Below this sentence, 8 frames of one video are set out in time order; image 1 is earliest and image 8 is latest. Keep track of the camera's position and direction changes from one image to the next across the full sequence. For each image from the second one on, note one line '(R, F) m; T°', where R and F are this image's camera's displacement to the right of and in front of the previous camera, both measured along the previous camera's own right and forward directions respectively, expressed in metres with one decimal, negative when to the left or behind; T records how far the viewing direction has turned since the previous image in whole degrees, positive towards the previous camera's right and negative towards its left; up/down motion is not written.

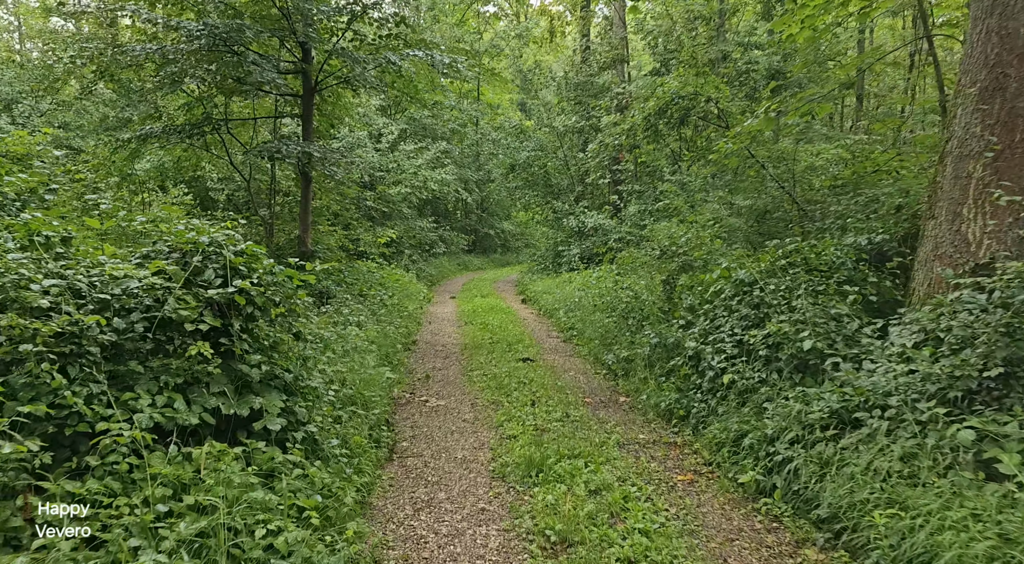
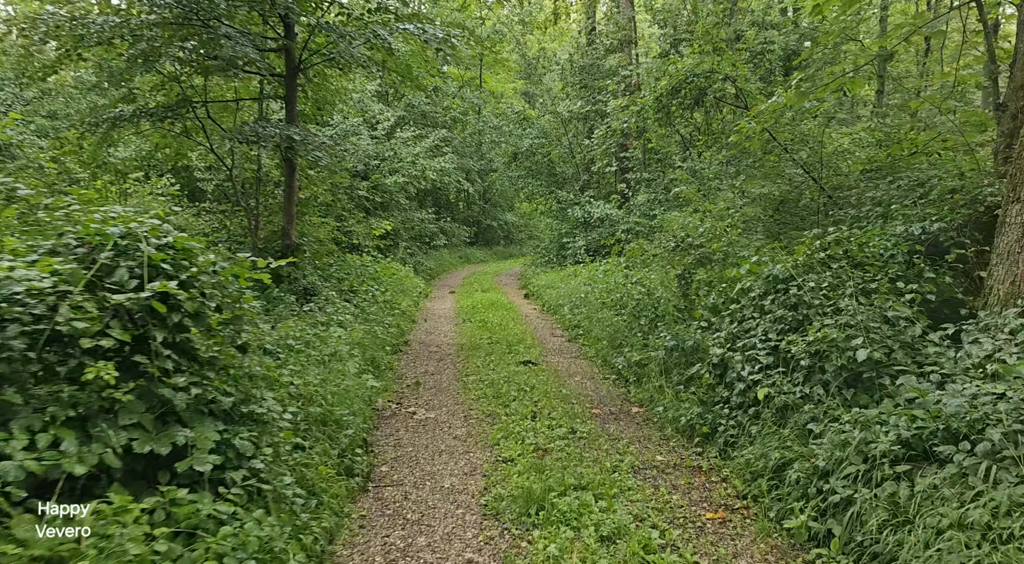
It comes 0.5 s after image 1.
(+0.1, +1.0) m; 0°
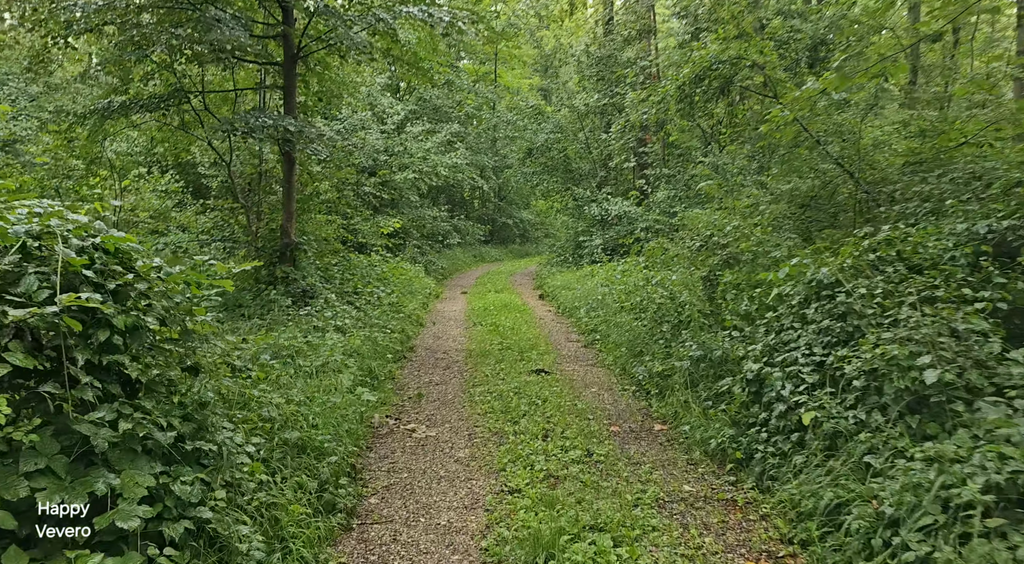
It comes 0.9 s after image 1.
(+0.1, +0.8) m; -1°
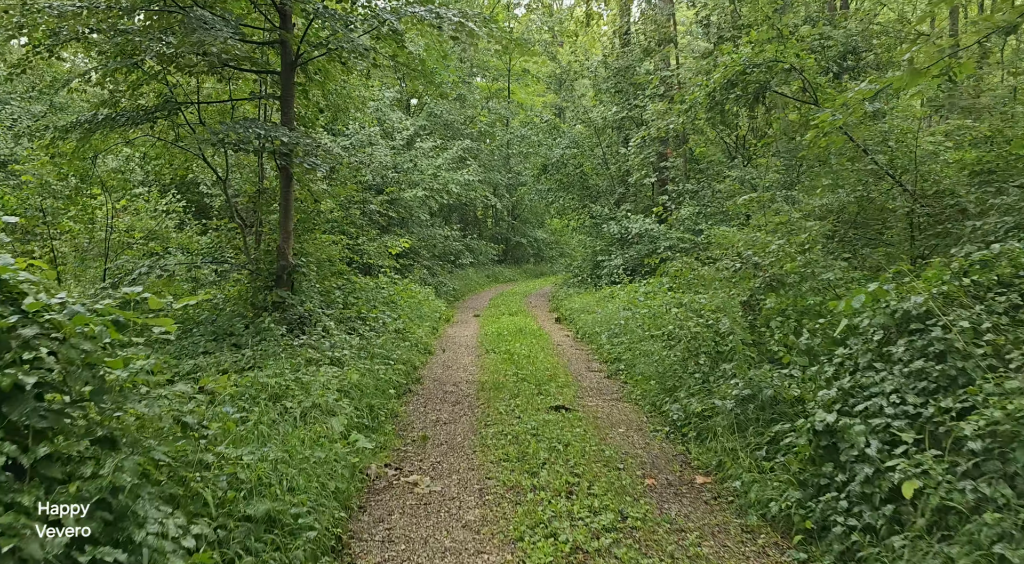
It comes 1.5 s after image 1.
(0.0, +1.0) m; -1°
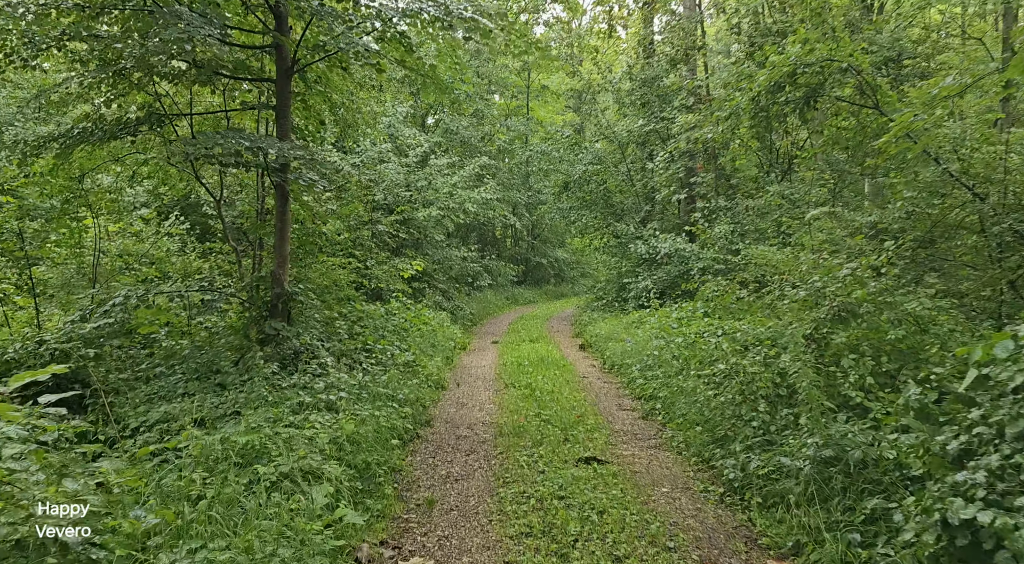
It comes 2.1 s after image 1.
(0.0, +1.2) m; -1°
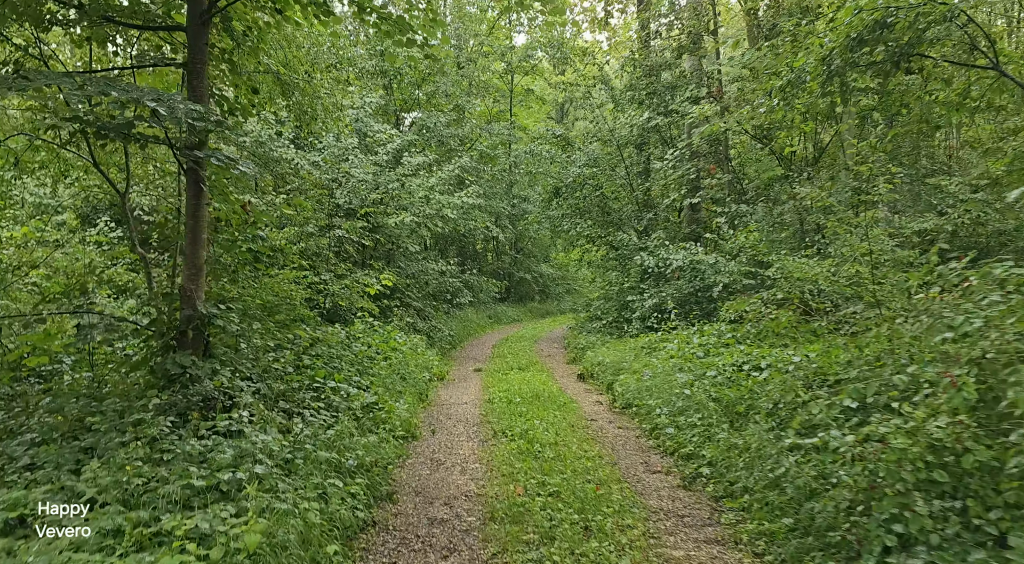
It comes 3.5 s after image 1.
(-0.1, +2.5) m; +2°
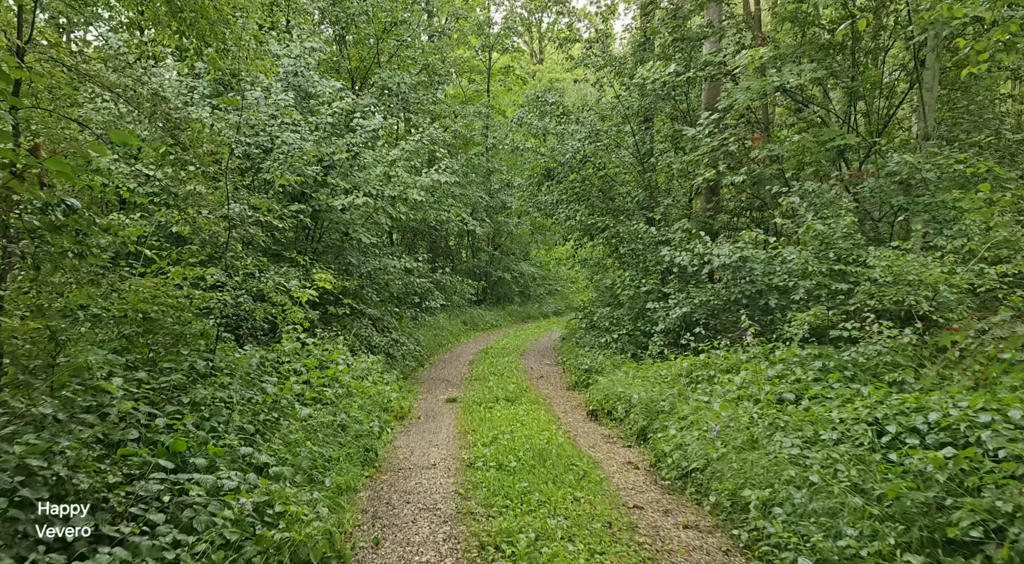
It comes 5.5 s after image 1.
(-0.2, +3.8) m; +2°
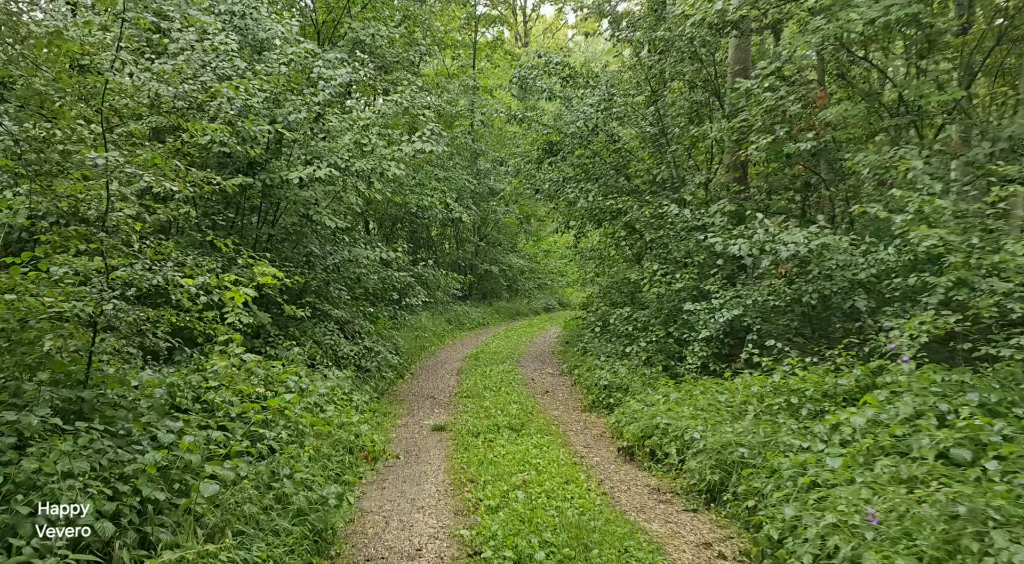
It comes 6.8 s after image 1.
(-0.3, +2.6) m; +1°
